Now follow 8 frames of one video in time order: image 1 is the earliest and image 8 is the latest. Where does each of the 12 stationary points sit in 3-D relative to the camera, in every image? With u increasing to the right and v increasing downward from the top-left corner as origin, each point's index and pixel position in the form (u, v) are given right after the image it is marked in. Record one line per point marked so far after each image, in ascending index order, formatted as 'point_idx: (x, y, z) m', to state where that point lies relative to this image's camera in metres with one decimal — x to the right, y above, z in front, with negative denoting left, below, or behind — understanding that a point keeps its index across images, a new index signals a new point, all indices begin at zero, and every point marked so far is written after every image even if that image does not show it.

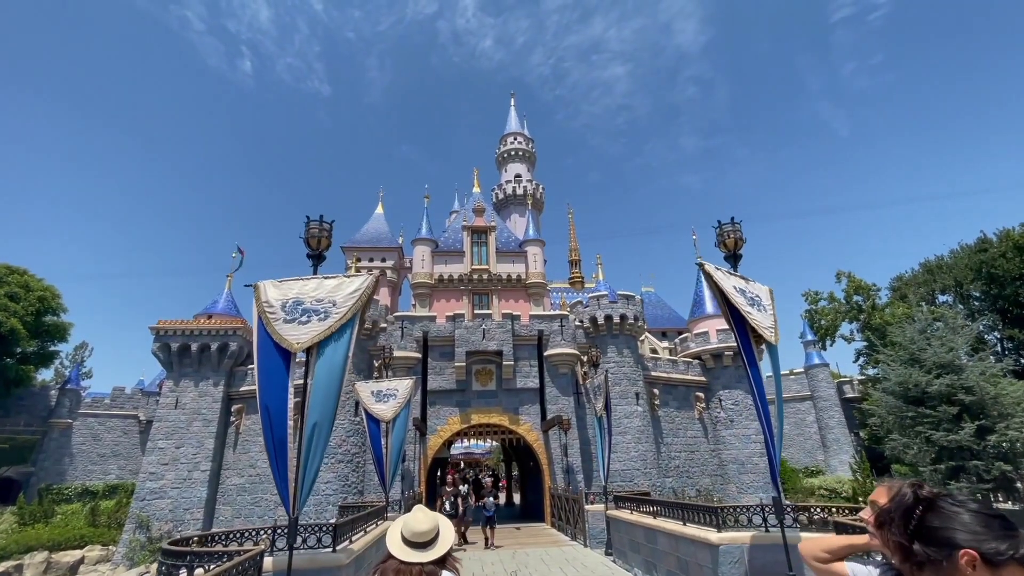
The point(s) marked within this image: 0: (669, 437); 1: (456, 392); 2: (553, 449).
0: (+5.8, -5.5, +17.8) m
1: (-1.7, -3.3, +15.2) m
2: (+1.2, -4.9, +14.8) m
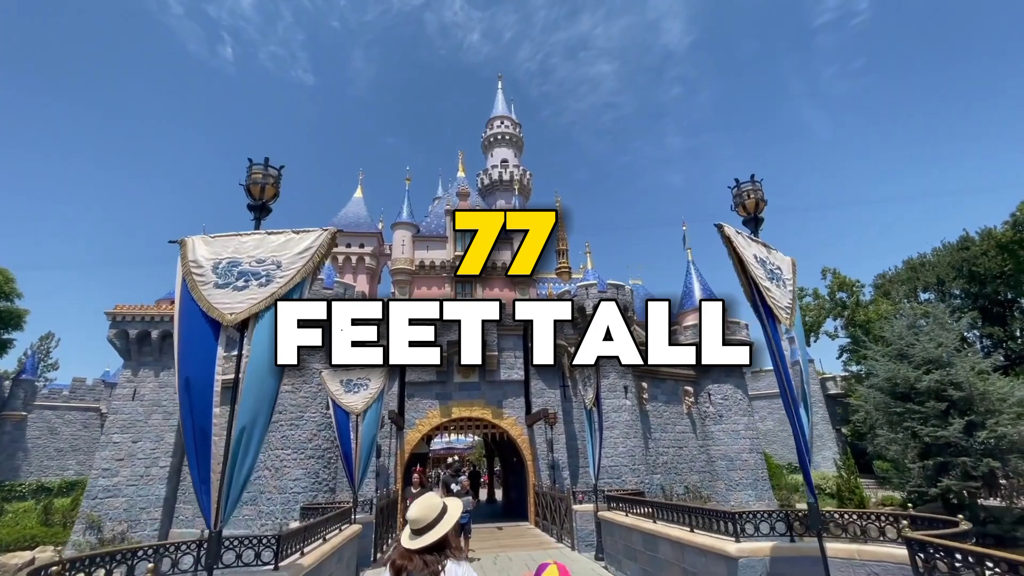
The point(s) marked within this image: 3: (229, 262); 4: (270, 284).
0: (+5.1, -5.1, +17.2) m
1: (-2.2, -2.8, +14.4) m
2: (+0.7, -4.5, +14.0) m
3: (-2.3, +0.2, +3.9) m
4: (-2.0, 0.0, +3.9) m
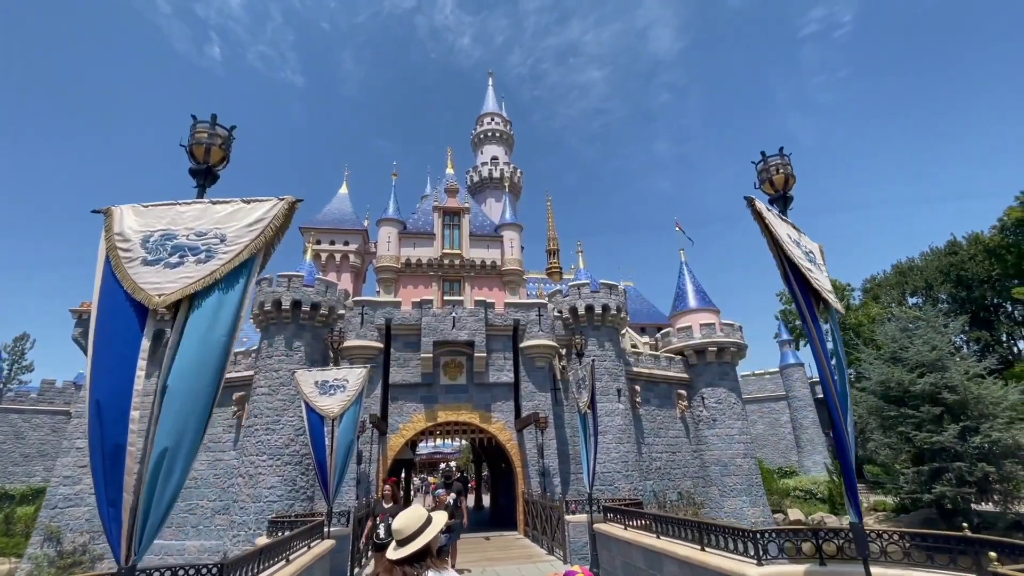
0: (+4.8, -5.1, +16.7) m
1: (-2.5, -2.8, +13.7) m
2: (+0.4, -4.5, +13.4) m
3: (-2.3, +0.3, +3.2) m
4: (-2.0, +0.2, +3.2) m
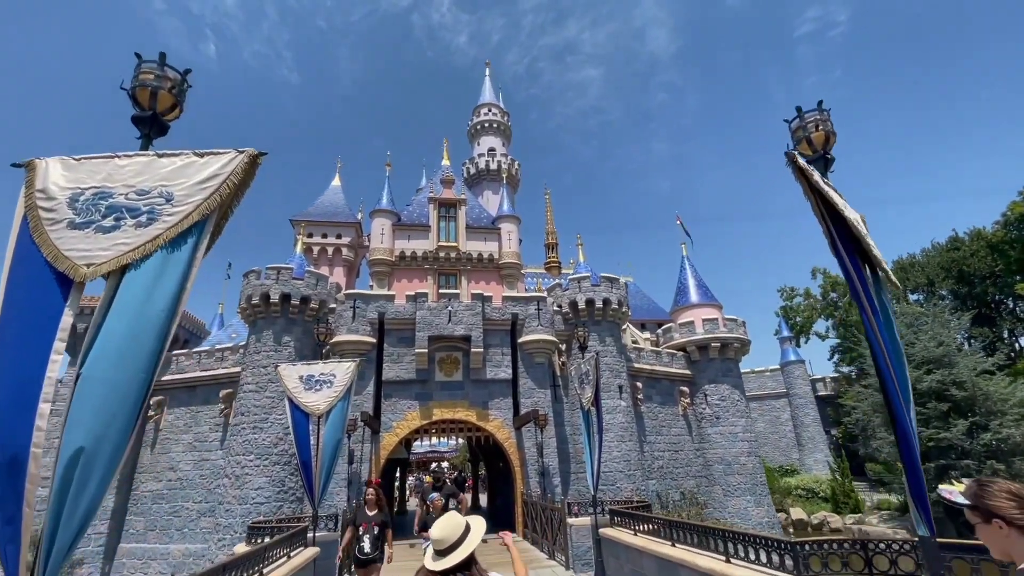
0: (+4.7, -4.9, +16.3) m
1: (-2.6, -2.6, +13.2) m
2: (+0.4, -4.3, +12.9) m
3: (-2.3, +0.5, +2.7) m
4: (-2.0, +0.4, +2.7) m
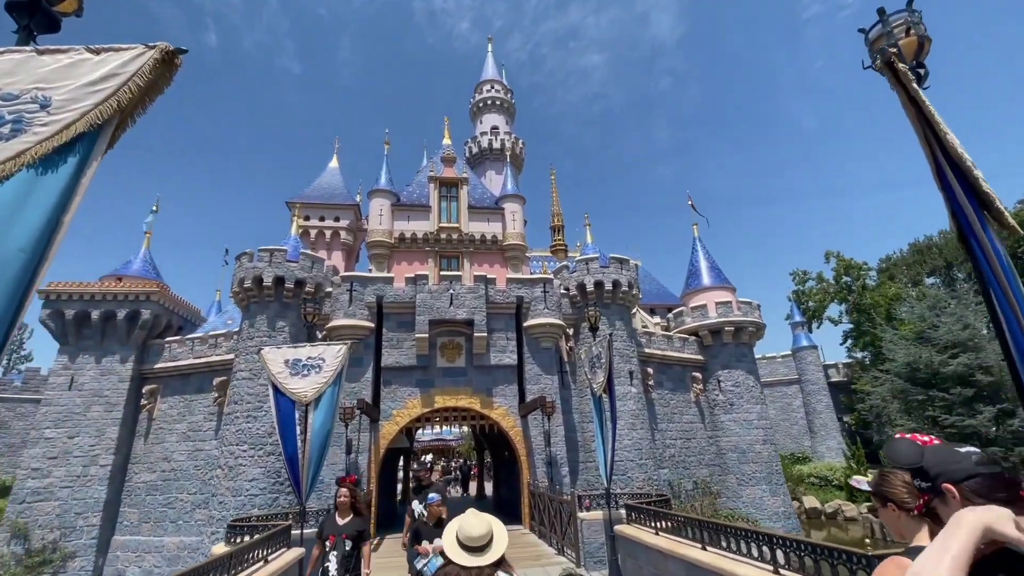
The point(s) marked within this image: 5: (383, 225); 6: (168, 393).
0: (+4.9, -4.3, +15.6) m
1: (-2.5, -2.1, +12.6) m
2: (+0.5, -3.8, +12.3) m
3: (-2.3, +0.8, +2.0) m
4: (-2.0, +0.6, +2.0) m
5: (-4.1, +2.0, +15.5) m
6: (-10.1, -3.1, +14.3) m
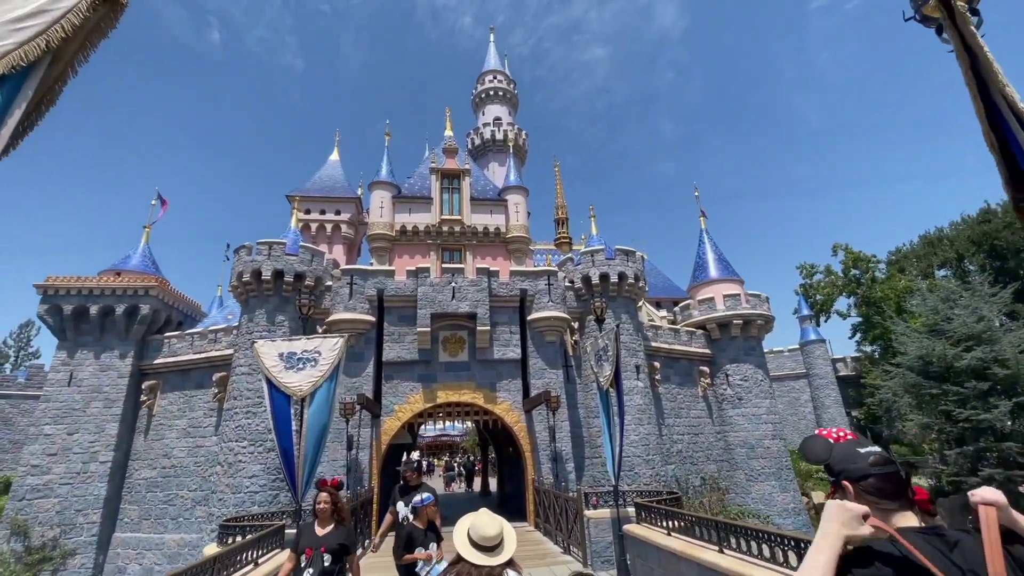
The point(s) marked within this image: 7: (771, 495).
0: (+5.0, -4.1, +15.3) m
1: (-2.4, -1.9, +12.3) m
2: (+0.6, -3.6, +12.0) m
3: (-2.3, +0.8, +1.7) m
4: (-2.0, +0.7, +1.7) m
5: (-4.0, +2.2, +15.3) m
6: (-10.0, -2.9, +14.1) m
7: (+8.1, -6.5, +15.1) m
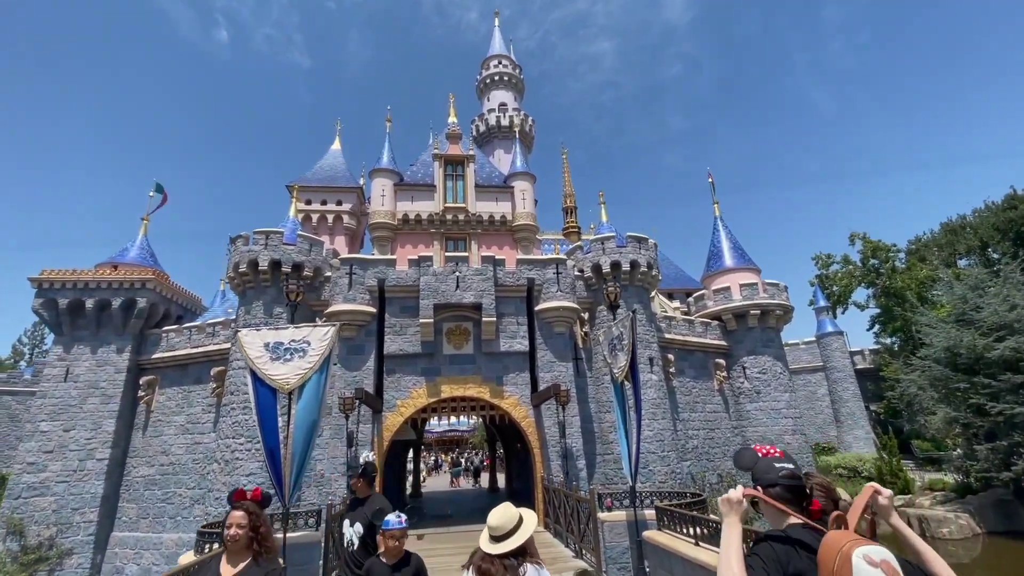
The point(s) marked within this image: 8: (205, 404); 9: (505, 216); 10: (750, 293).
0: (+5.2, -3.8, +14.7) m
1: (-2.2, -1.7, +11.8) m
2: (+0.8, -3.3, +11.5) m
3: (-2.3, +1.0, +1.2) m
4: (-2.0, +0.8, +1.2) m
5: (-3.8, +2.5, +14.7) m
6: (-9.8, -2.7, +13.7) m
7: (+8.3, -6.1, +14.5) m
8: (-8.2, -3.1, +13.1) m
9: (-0.2, +2.2, +15.3) m
10: (+7.8, -0.2, +16.0) m
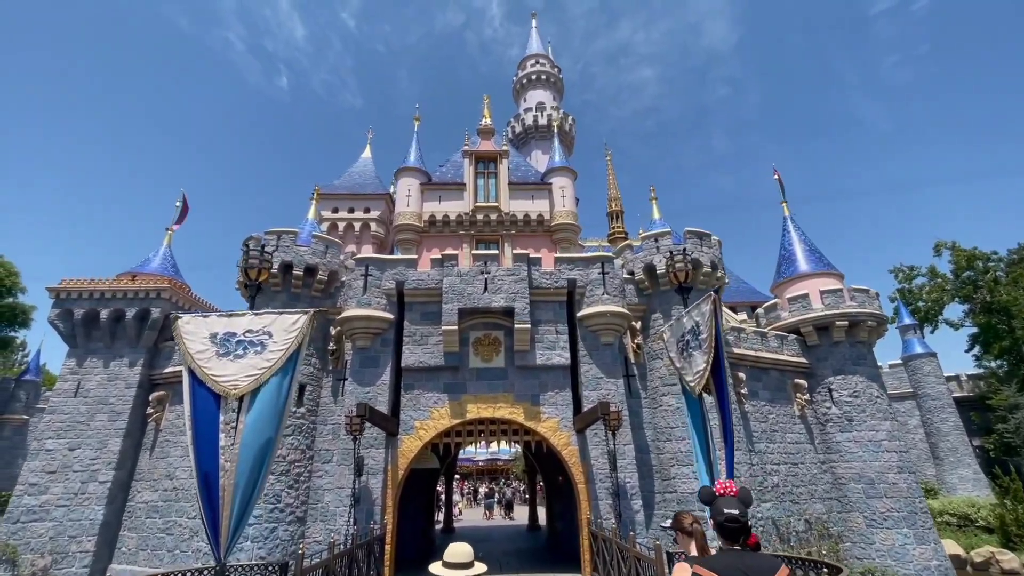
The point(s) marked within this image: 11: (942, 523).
0: (+6.3, -3.9, +12.2) m
1: (-1.4, -1.7, +10.1) m
2: (+1.6, -3.3, +9.5) m
3: (-2.5, +1.5, -0.2) m
4: (-2.2, +1.4, -0.3) m
5: (-2.8, +2.2, +13.4) m
6: (-8.8, -3.0, +12.7) m
7: (+9.3, -6.2, +11.6) m
8: (-7.3, -3.3, +11.9) m
9: (+0.8, +2.0, +13.6) m
10: (+9.0, -0.3, +13.5) m
11: (+16.7, -9.1, +18.8) m
